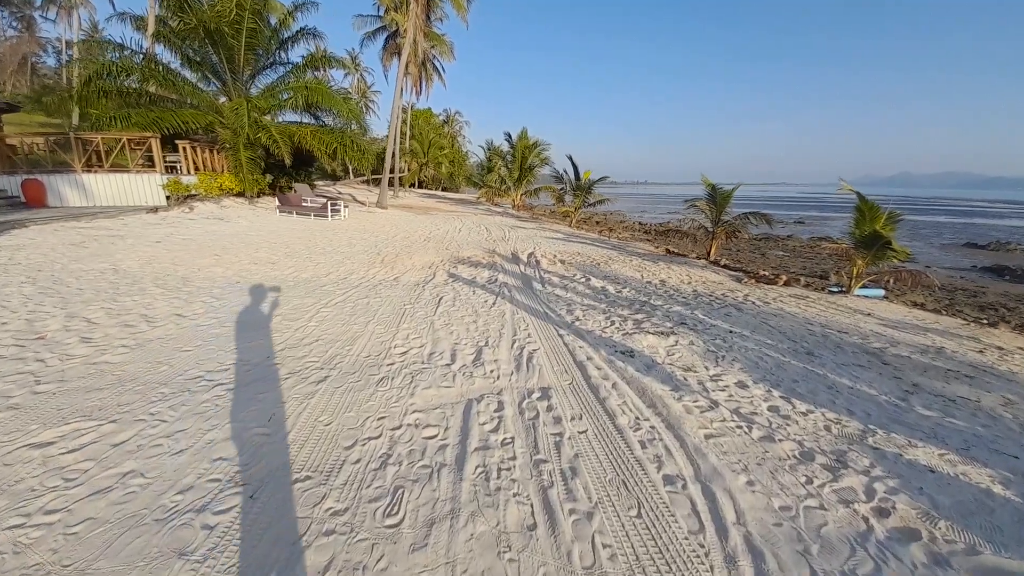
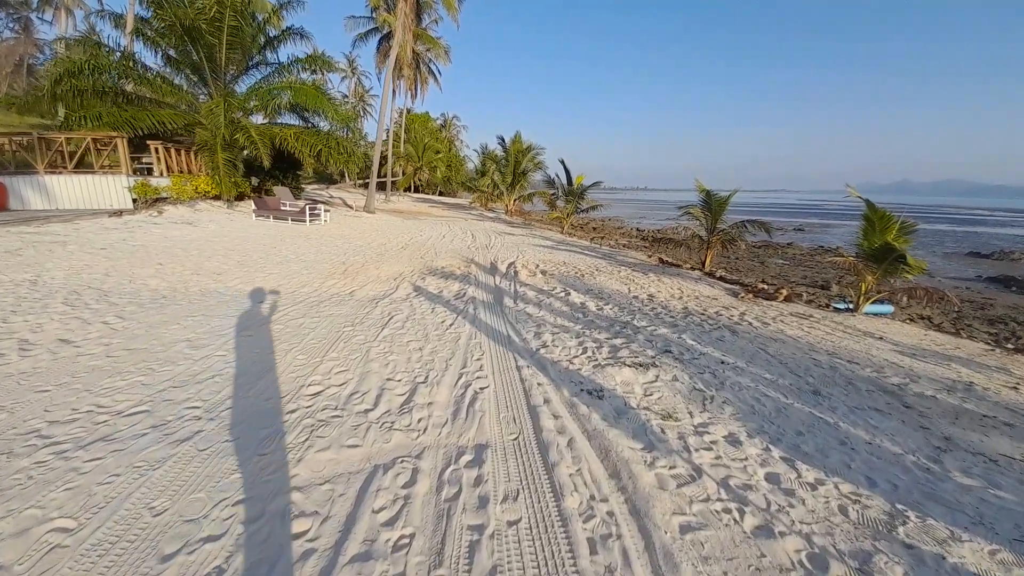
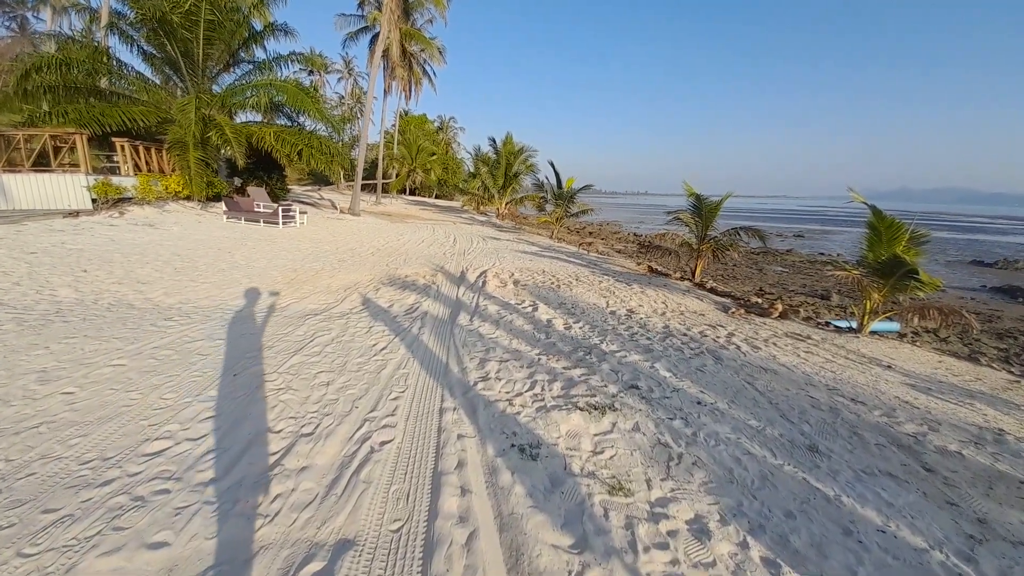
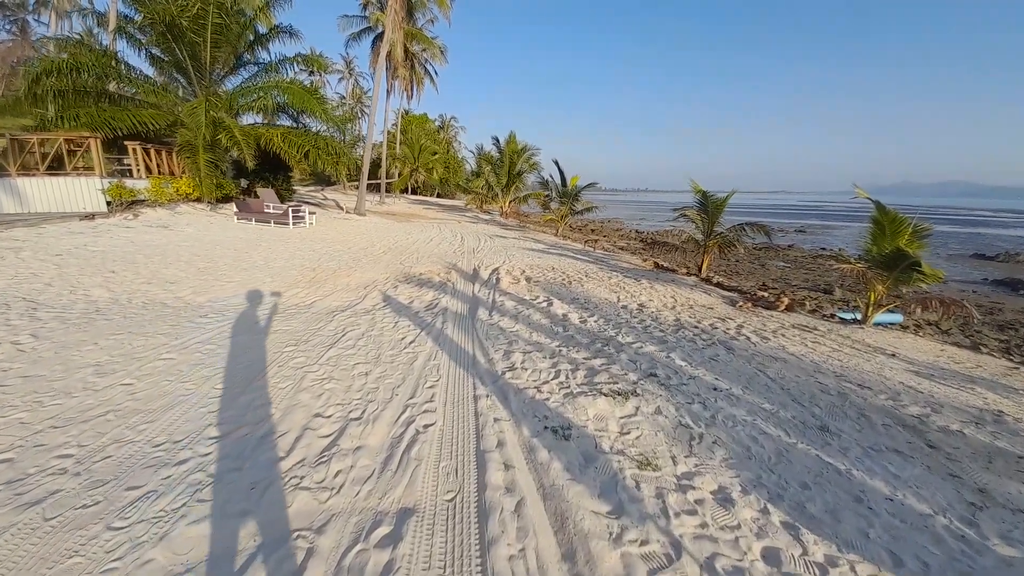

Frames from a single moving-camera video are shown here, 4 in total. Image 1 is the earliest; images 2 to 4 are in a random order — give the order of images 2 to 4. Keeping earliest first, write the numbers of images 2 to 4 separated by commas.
2, 4, 3
